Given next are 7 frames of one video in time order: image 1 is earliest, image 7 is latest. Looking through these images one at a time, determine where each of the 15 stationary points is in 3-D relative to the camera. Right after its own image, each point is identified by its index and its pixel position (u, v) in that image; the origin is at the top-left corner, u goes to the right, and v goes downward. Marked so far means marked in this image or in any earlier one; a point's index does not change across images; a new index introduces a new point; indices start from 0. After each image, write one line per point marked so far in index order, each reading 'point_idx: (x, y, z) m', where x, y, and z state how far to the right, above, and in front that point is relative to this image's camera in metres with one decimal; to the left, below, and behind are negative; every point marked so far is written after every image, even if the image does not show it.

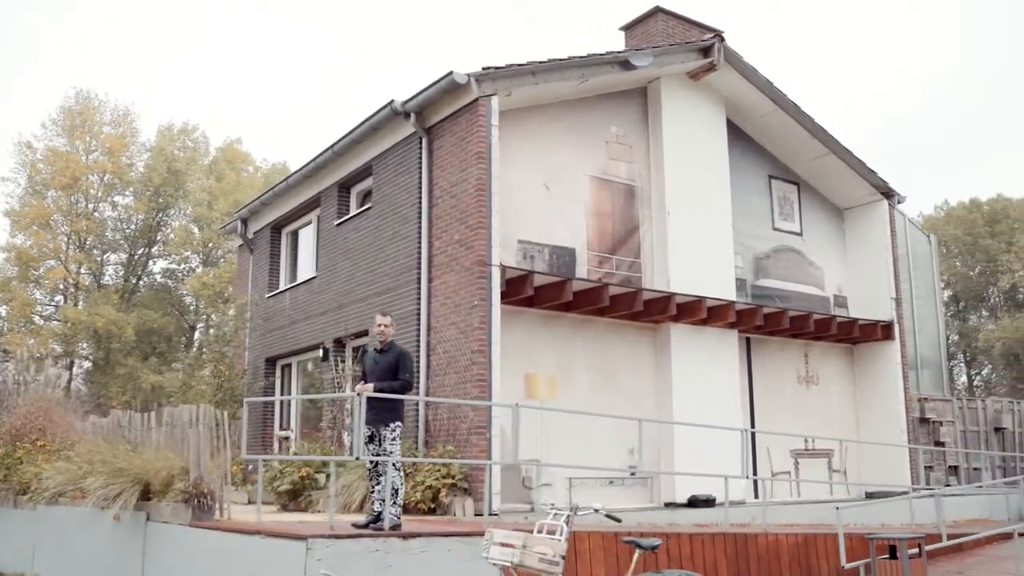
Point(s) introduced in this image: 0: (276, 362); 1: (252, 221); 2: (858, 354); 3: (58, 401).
0: (-4.0, -1.3, +15.2) m
1: (-4.7, +1.2, +16.3) m
2: (+5.8, -1.1, +15.1) m
3: (-6.1, -1.6, +12.4) m
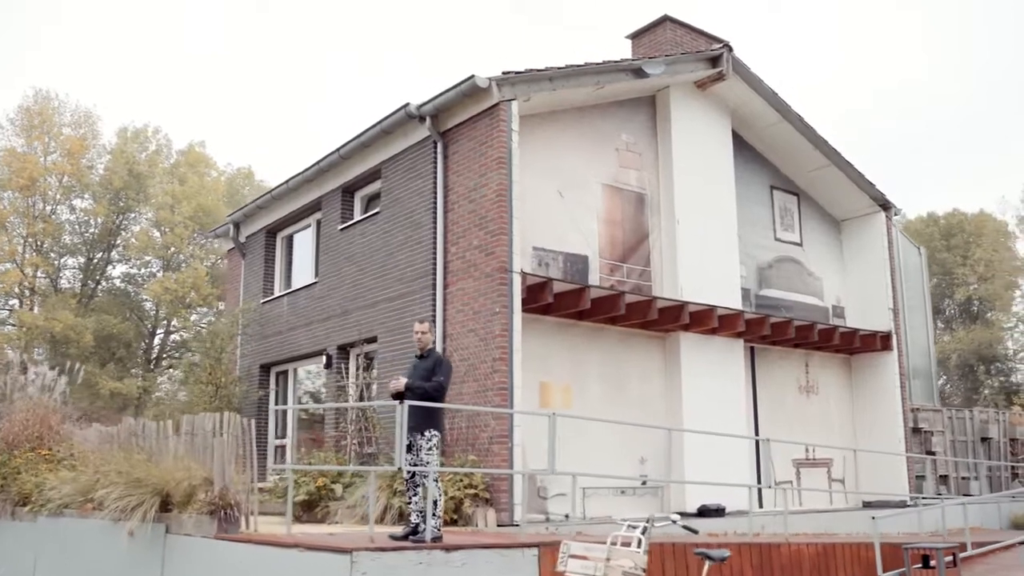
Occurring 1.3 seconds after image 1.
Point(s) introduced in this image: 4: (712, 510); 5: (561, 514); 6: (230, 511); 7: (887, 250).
0: (-4.0, -1.4, +14.9) m
1: (-4.8, +1.1, +16.0) m
2: (+5.8, -1.3, +15.2) m
3: (-6.0, -1.6, +11.9) m
4: (+2.6, -2.9, +11.8) m
5: (+0.6, -2.8, +11.0) m
6: (-2.5, -2.0, +7.9) m
7: (+6.3, +0.6, +15.1) m
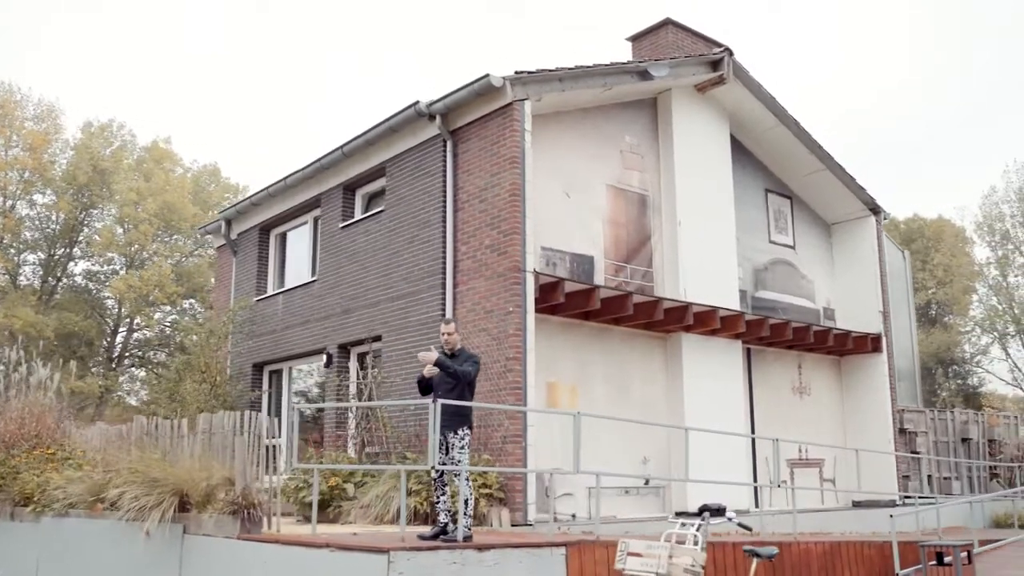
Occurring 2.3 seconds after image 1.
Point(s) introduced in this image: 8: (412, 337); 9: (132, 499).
0: (-4.1, -1.3, +14.7) m
1: (-4.9, +1.2, +15.8) m
2: (+5.8, -1.3, +15.5) m
3: (-5.9, -1.6, +11.7) m
4: (+2.7, -2.9, +11.9) m
5: (+0.7, -2.8, +11.0) m
6: (-2.2, -1.9, +7.8) m
7: (+6.3, +0.6, +15.4) m
8: (-1.3, -0.6, +11.3) m
9: (-3.4, -1.9, +8.2) m
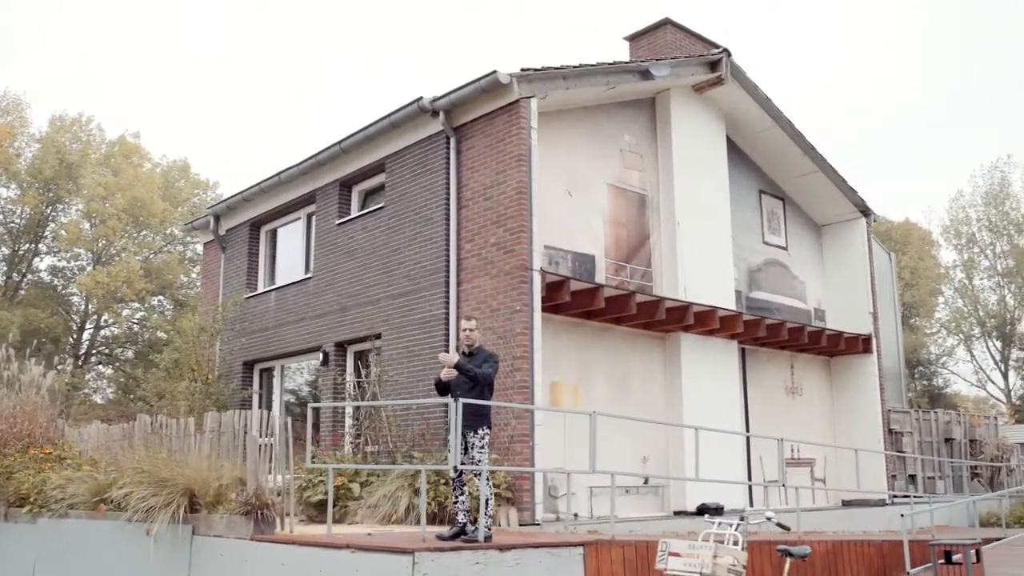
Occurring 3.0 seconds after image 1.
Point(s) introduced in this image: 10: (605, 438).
0: (-4.2, -1.3, +14.5) m
1: (-5.0, +1.2, +15.5) m
2: (+5.6, -1.4, +15.6) m
3: (-5.9, -1.5, +11.4) m
4: (+2.7, -2.9, +12.0) m
5: (+0.7, -2.8, +10.9) m
6: (-2.1, -1.9, +7.6) m
7: (+6.2, +0.6, +15.6) m
8: (-1.2, -0.6, +11.2) m
9: (-3.3, -1.9, +8.0) m
10: (+1.2, -2.0, +11.8) m
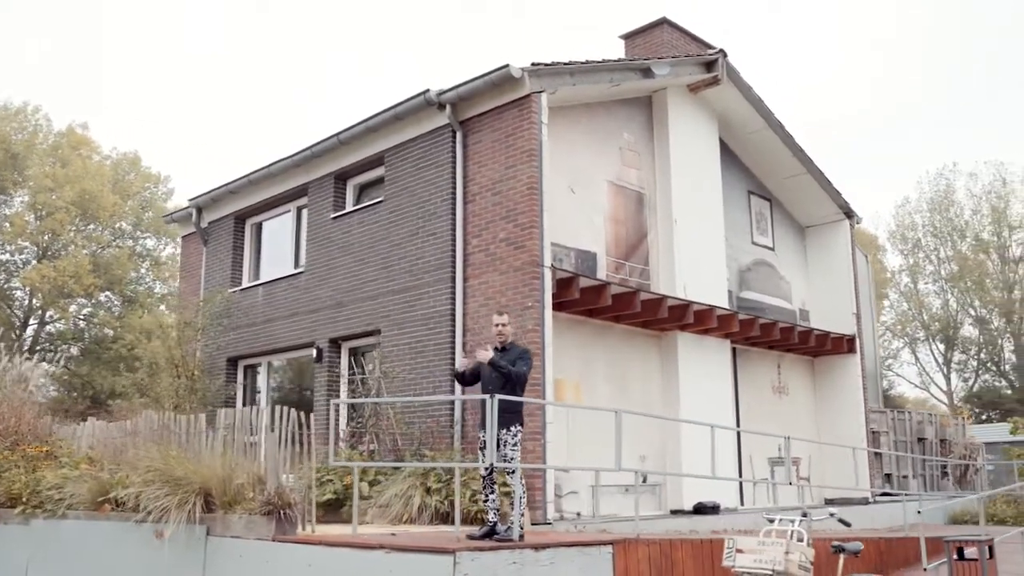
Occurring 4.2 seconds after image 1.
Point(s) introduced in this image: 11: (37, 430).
0: (-4.3, -1.2, +14.1) m
1: (-5.1, +1.3, +15.1) m
2: (+5.4, -1.4, +15.8) m
3: (-5.9, -1.4, +10.9) m
4: (+2.6, -2.9, +12.0) m
5: (+0.8, -2.7, +10.9) m
6: (-1.9, -1.8, +7.4) m
7: (+6.0, +0.6, +15.8) m
8: (-1.2, -0.5, +11.0) m
9: (-3.1, -1.8, +7.7) m
10: (+1.2, -2.0, +11.8) m
11: (-5.5, -1.6, +10.4) m
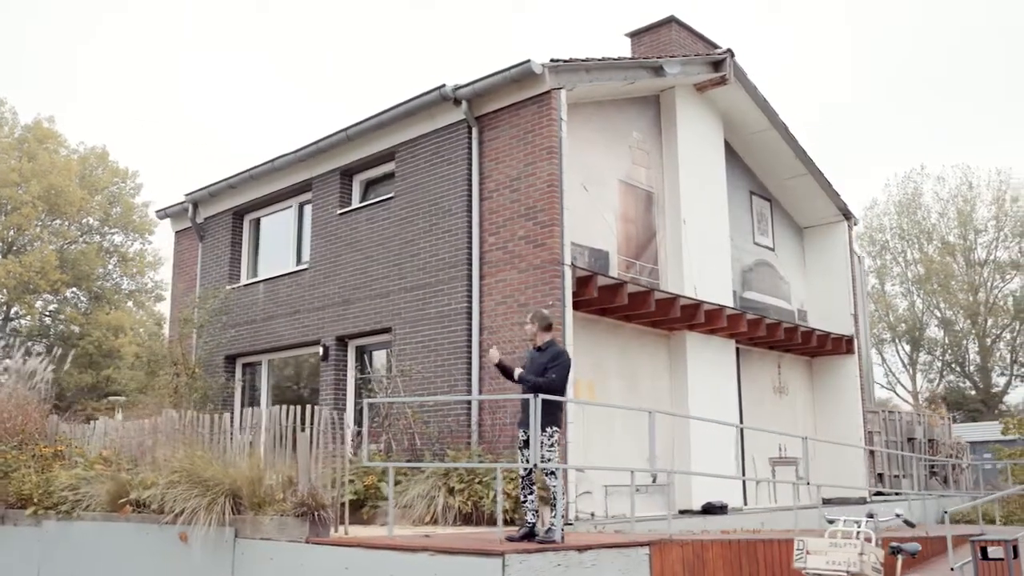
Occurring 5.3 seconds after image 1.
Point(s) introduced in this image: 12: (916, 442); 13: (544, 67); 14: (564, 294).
0: (-4.2, -1.1, +13.9) m
1: (-5.1, +1.4, +14.8) m
2: (+5.4, -1.4, +15.9) m
3: (-5.7, -1.3, +10.6) m
4: (+2.8, -2.9, +12.0) m
5: (+0.9, -2.7, +10.8) m
6: (-1.6, -1.8, +7.2) m
7: (+6.0, +0.5, +15.9) m
8: (-1.0, -0.5, +10.8) m
9: (-2.8, -1.8, +7.5) m
10: (+1.4, -1.9, +11.7) m
11: (-5.3, -1.6, +10.1) m
12: (+8.5, -3.2, +18.9) m
13: (+0.4, +2.5, +10.1) m
14: (+0.6, -0.1, +9.8) m
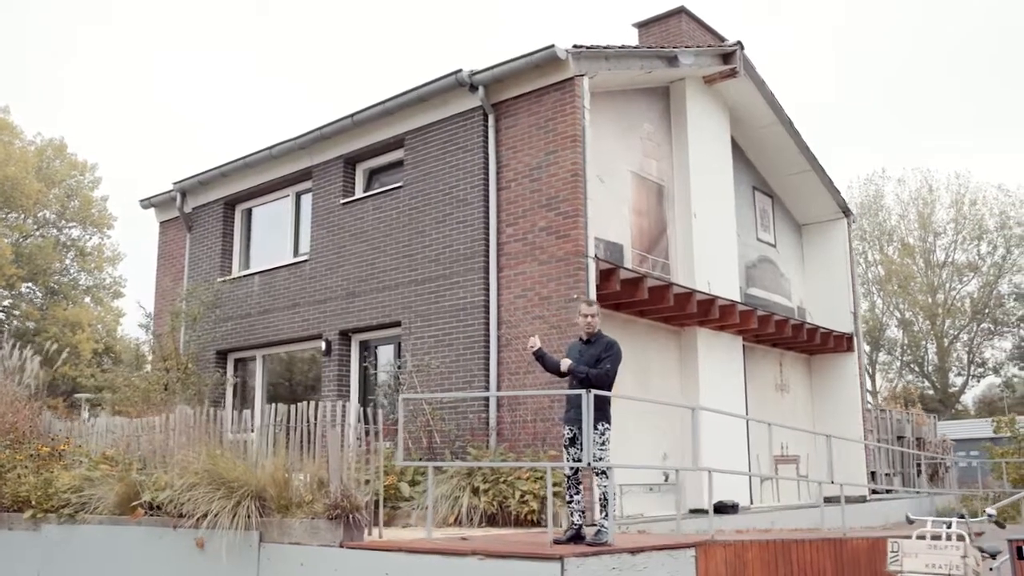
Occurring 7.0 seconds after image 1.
0: (-4.2, -1.0, +13.3) m
1: (-5.1, +1.5, +14.2) m
2: (+5.4, -1.3, +15.8) m
3: (-5.5, -1.2, +10.0) m
4: (+2.9, -2.9, +11.8) m
5: (+1.1, -2.6, +10.5) m
6: (-1.2, -1.7, +6.8) m
7: (+5.9, +0.6, +15.8) m
8: (-0.8, -0.4, +10.4) m
9: (-2.5, -1.7, +7.0) m
10: (+1.5, -1.9, +11.4) m
11: (-5.1, -1.5, +9.5) m
12: (+8.3, -3.2, +18.9) m
13: (+0.6, +2.6, +9.8) m
14: (+0.8, 0.0, +9.4) m
